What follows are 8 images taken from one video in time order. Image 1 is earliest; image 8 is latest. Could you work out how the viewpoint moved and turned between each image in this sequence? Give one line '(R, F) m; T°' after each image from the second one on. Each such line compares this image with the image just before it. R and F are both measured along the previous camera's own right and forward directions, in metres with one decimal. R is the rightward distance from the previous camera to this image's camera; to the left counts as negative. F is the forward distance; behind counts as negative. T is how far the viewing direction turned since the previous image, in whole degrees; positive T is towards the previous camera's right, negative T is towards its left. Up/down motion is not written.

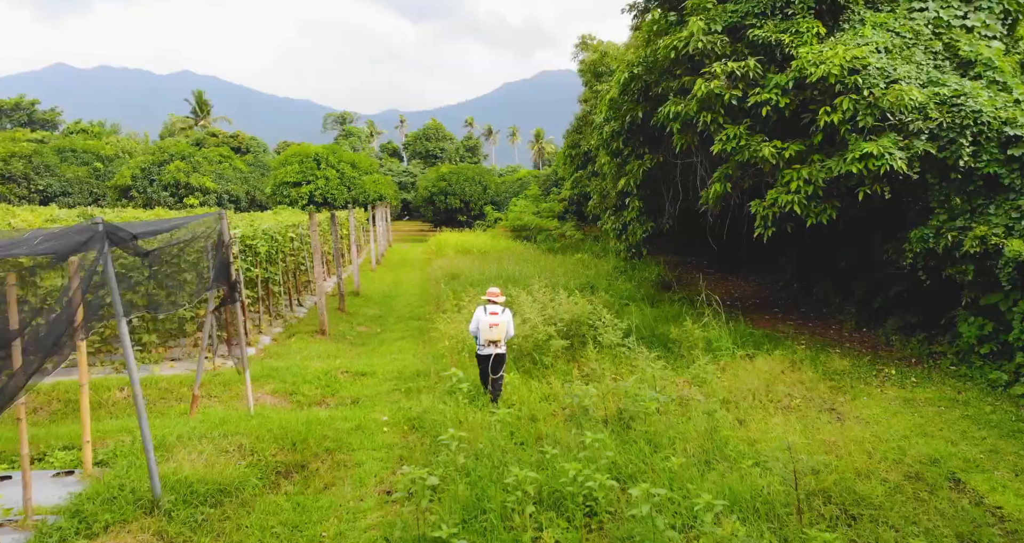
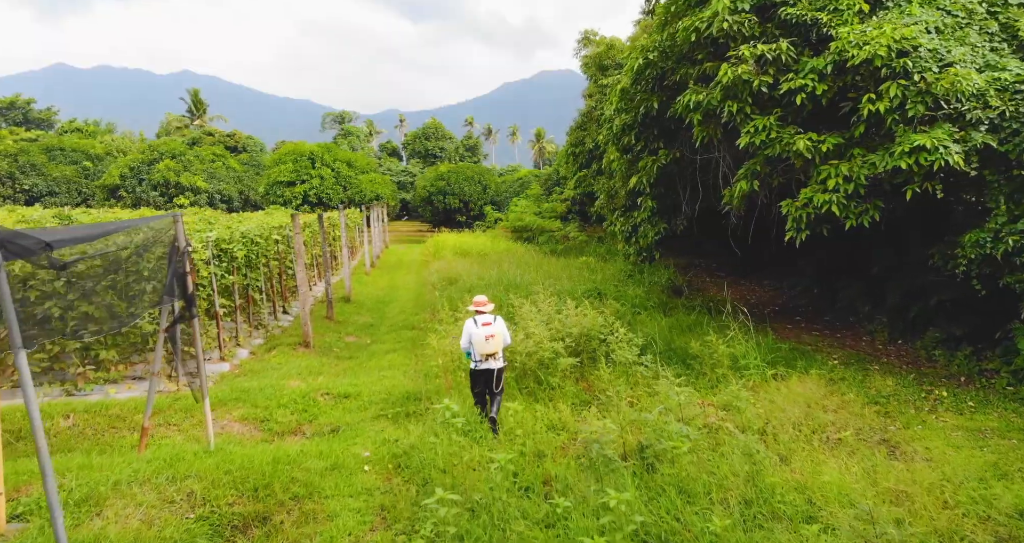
(0.0, +1.0) m; 0°
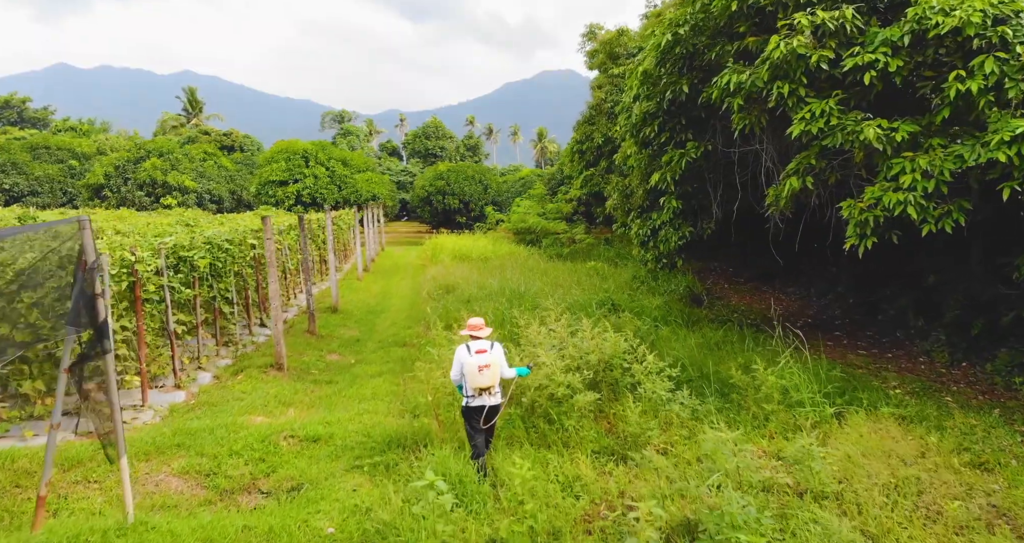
(0.0, +1.3) m; 0°
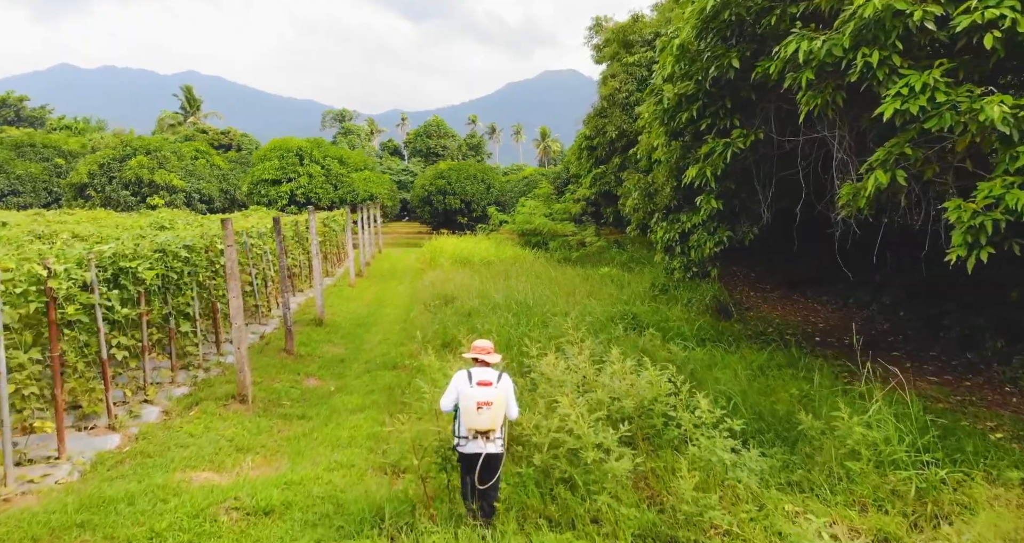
(-0.1, +1.4) m; 0°
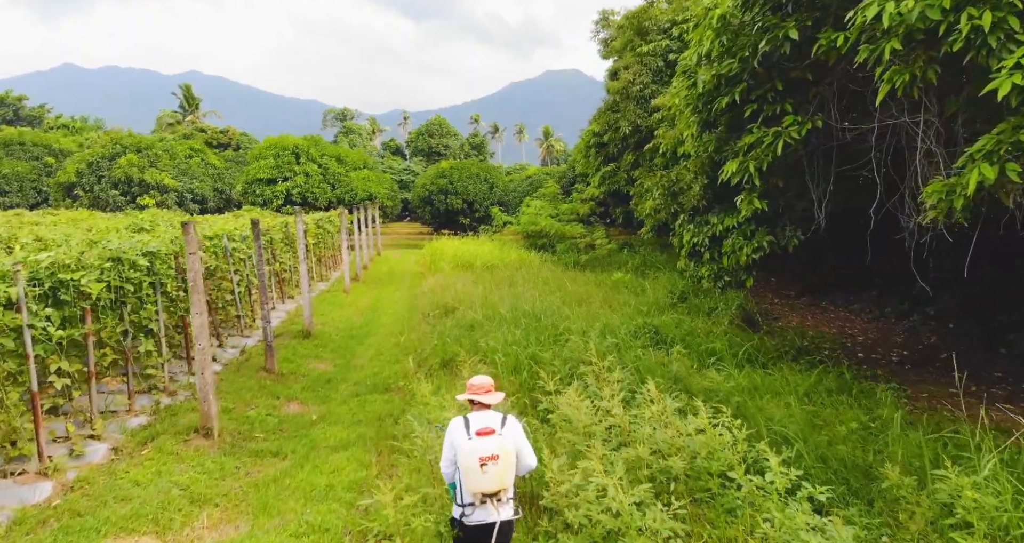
(-0.1, +1.1) m; 0°
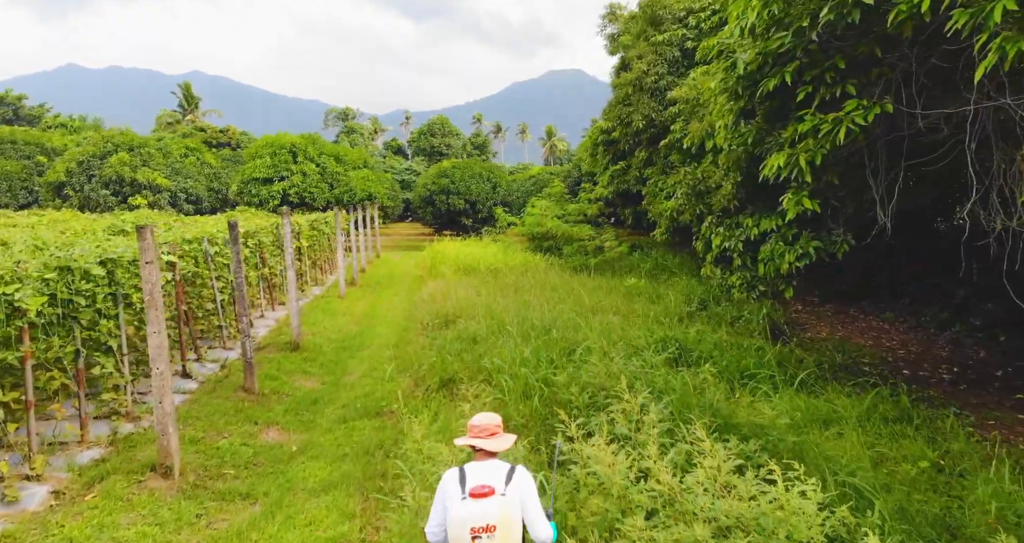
(-0.1, +0.9) m; 0°
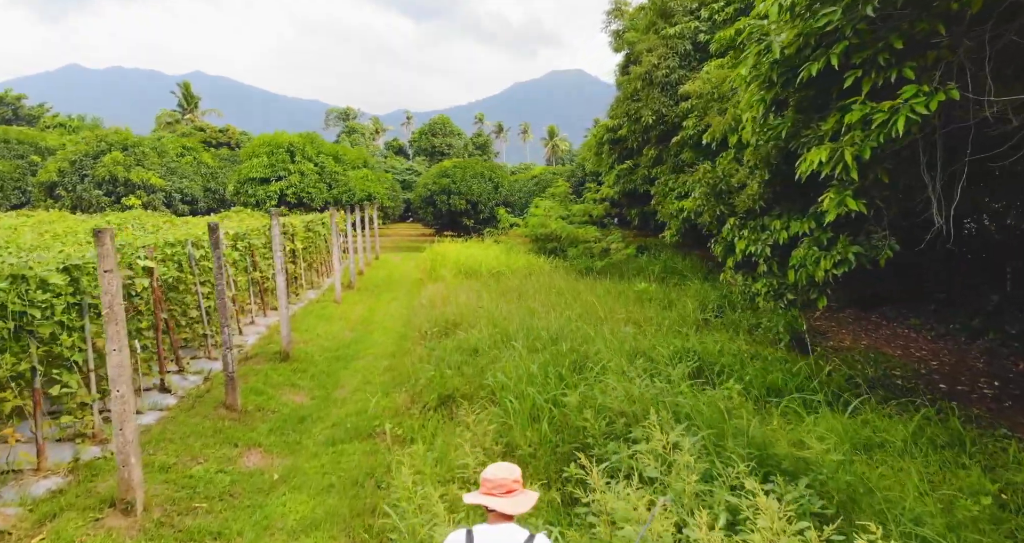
(0.0, +0.6) m; 0°
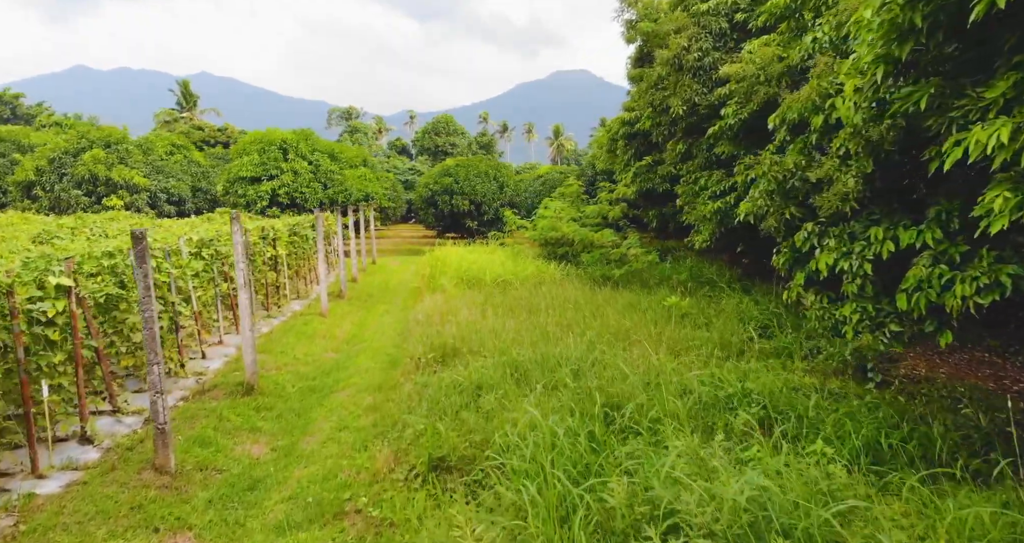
(-0.1, +1.6) m; 0°
